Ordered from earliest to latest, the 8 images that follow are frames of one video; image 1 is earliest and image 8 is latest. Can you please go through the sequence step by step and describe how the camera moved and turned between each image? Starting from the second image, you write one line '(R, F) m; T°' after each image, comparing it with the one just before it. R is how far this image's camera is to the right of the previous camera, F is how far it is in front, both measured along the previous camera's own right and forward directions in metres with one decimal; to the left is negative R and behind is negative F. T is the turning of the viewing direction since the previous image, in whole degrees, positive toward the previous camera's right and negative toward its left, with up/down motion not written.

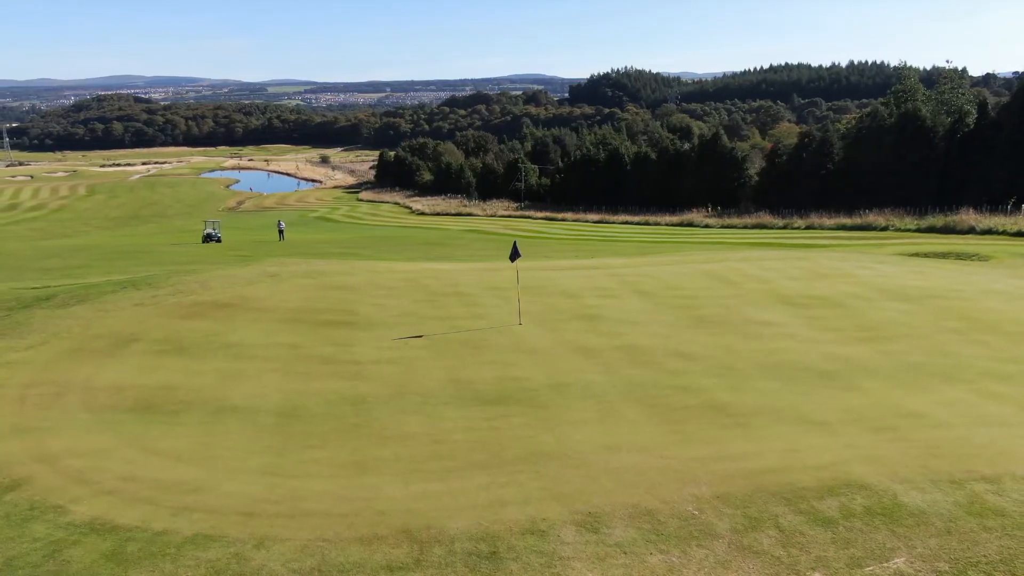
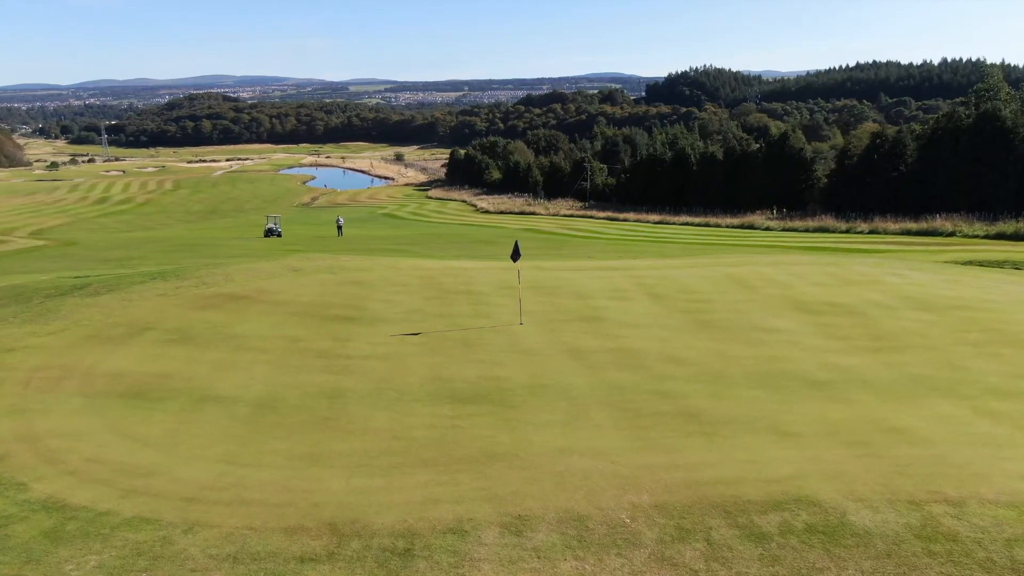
(+1.4, +0.1) m; -5°
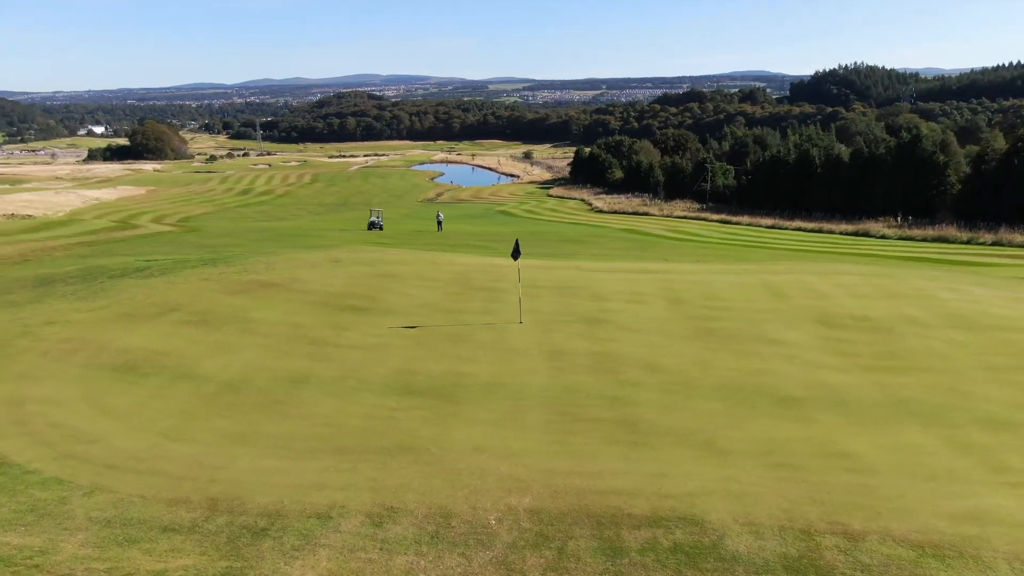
(+2.5, +0.2) m; -10°
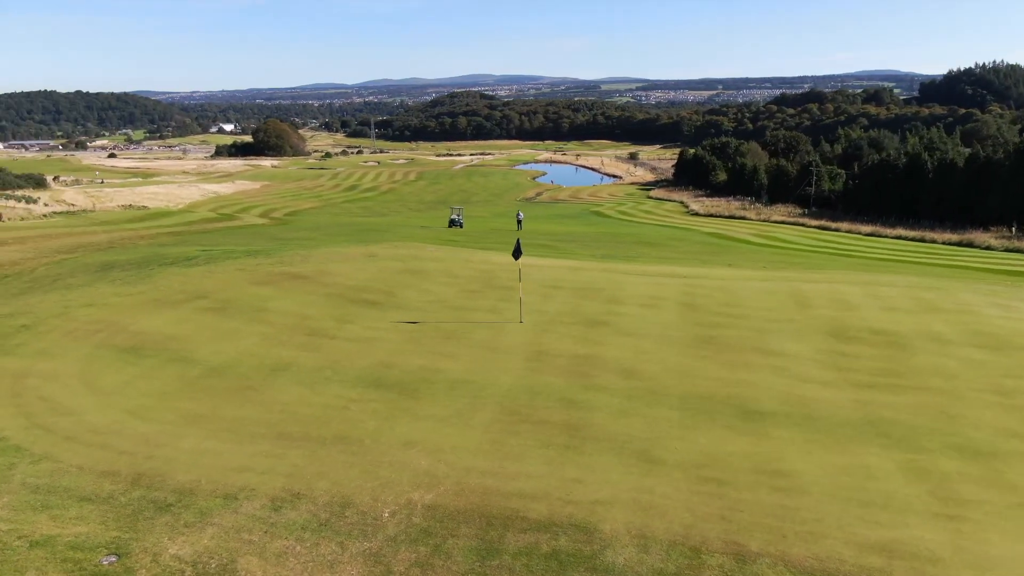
(+2.0, +0.1) m; -8°
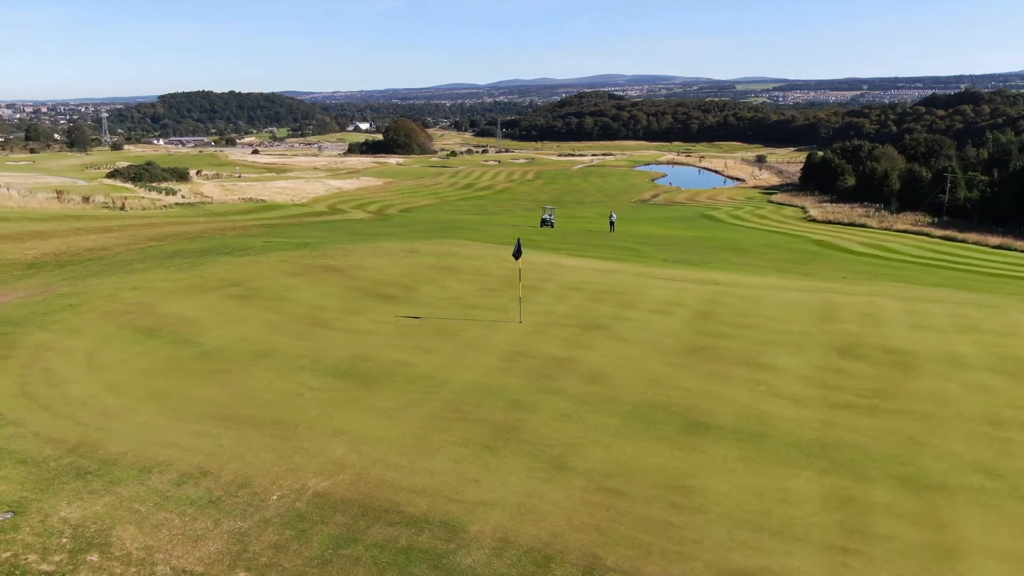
(+2.4, +0.2) m; -9°
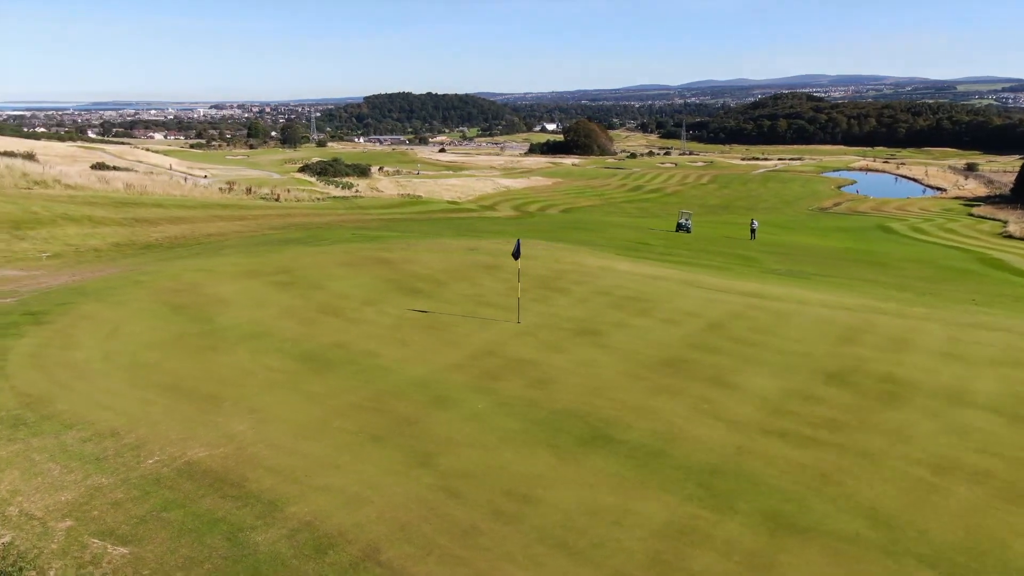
(+3.5, +0.4) m; -13°
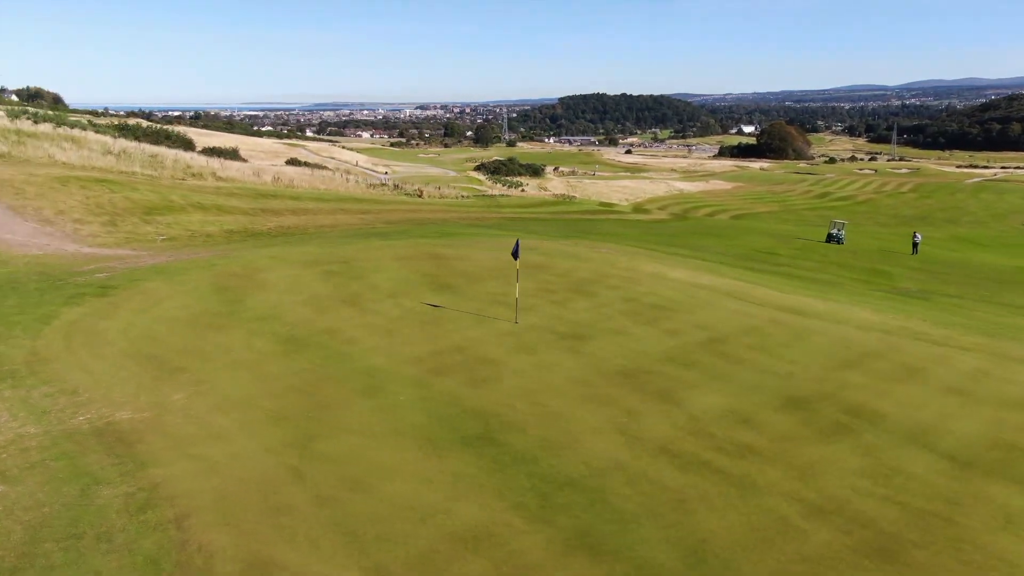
(+3.6, +0.3) m; -14°
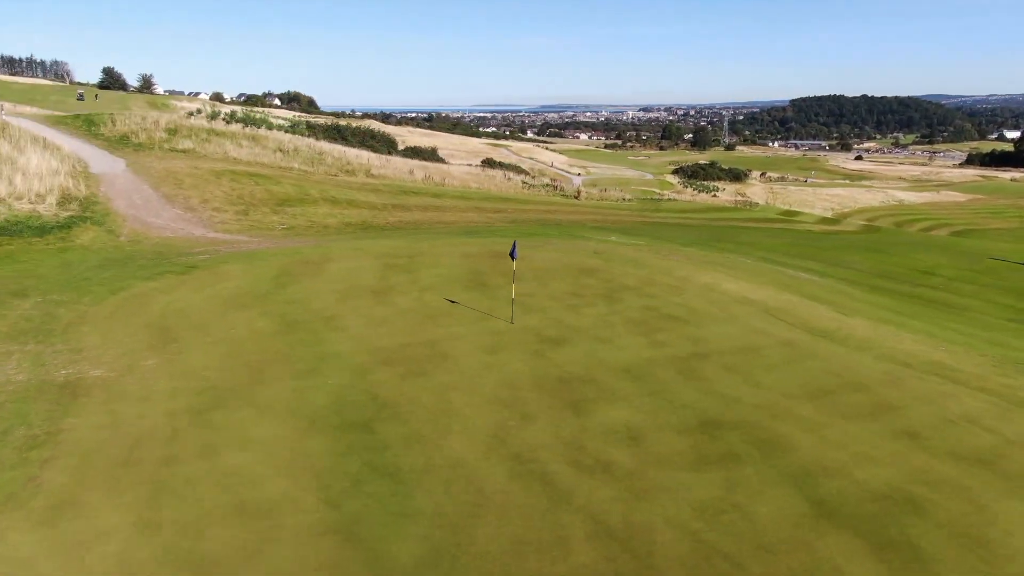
(+4.2, +0.4) m; -16°
